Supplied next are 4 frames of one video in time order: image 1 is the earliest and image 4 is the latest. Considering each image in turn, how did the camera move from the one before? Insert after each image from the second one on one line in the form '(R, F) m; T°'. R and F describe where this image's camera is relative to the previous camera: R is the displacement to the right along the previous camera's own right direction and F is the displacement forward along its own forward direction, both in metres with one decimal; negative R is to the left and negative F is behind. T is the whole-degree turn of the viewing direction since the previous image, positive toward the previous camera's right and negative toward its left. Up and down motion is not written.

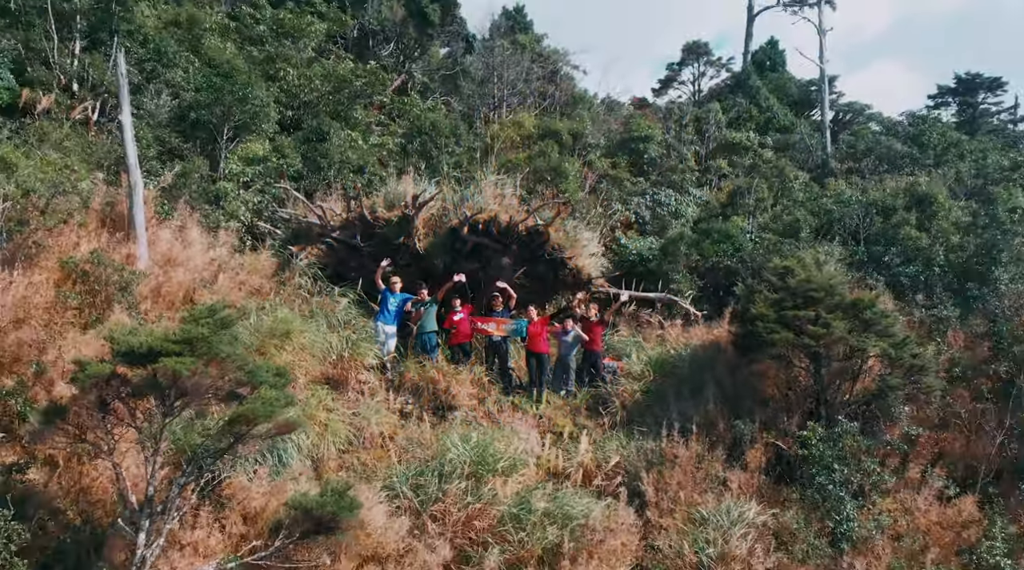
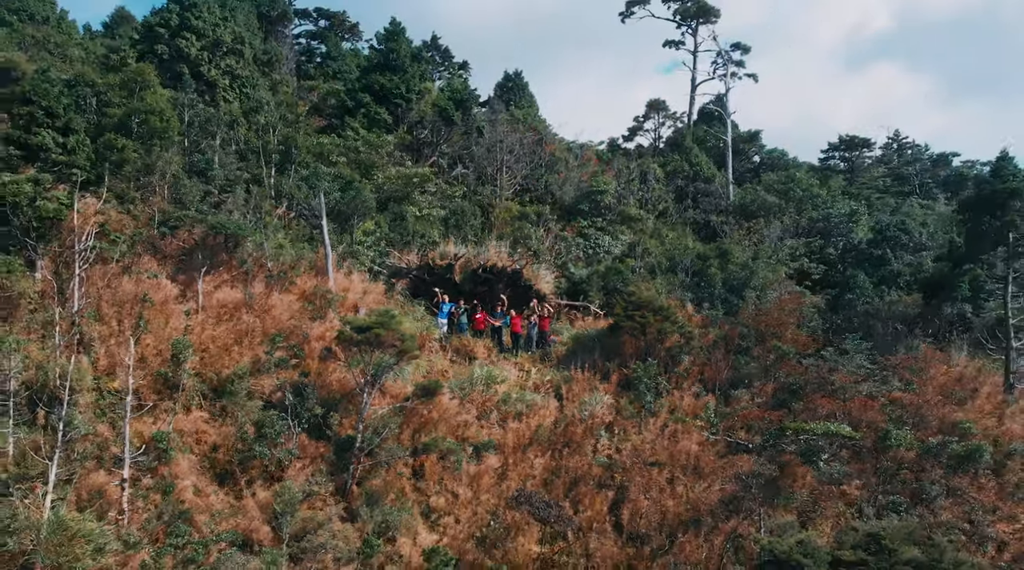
(+0.3, -13.9) m; 0°
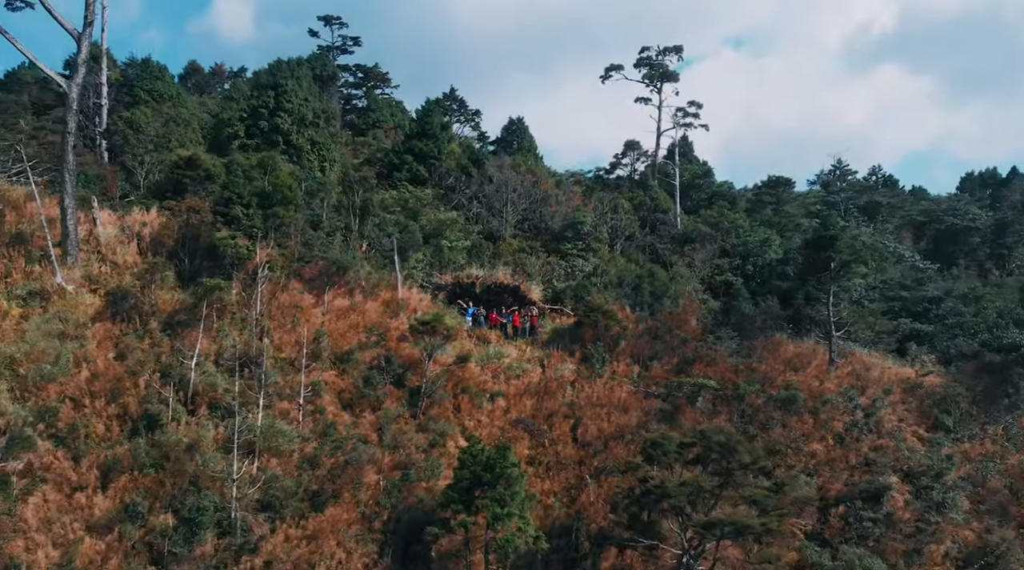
(+0.1, -15.7) m; 0°
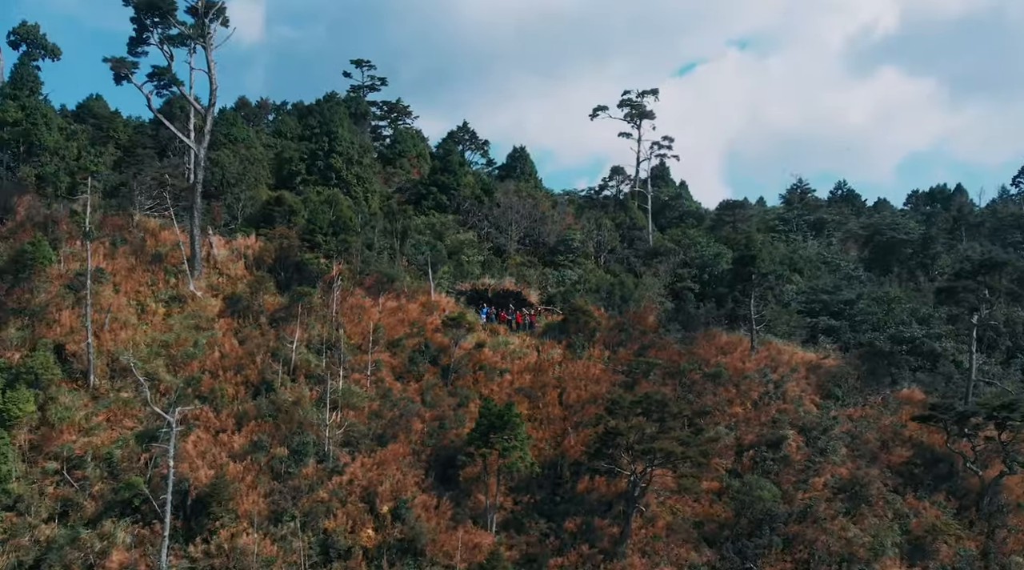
(0.0, -15.0) m; 0°
